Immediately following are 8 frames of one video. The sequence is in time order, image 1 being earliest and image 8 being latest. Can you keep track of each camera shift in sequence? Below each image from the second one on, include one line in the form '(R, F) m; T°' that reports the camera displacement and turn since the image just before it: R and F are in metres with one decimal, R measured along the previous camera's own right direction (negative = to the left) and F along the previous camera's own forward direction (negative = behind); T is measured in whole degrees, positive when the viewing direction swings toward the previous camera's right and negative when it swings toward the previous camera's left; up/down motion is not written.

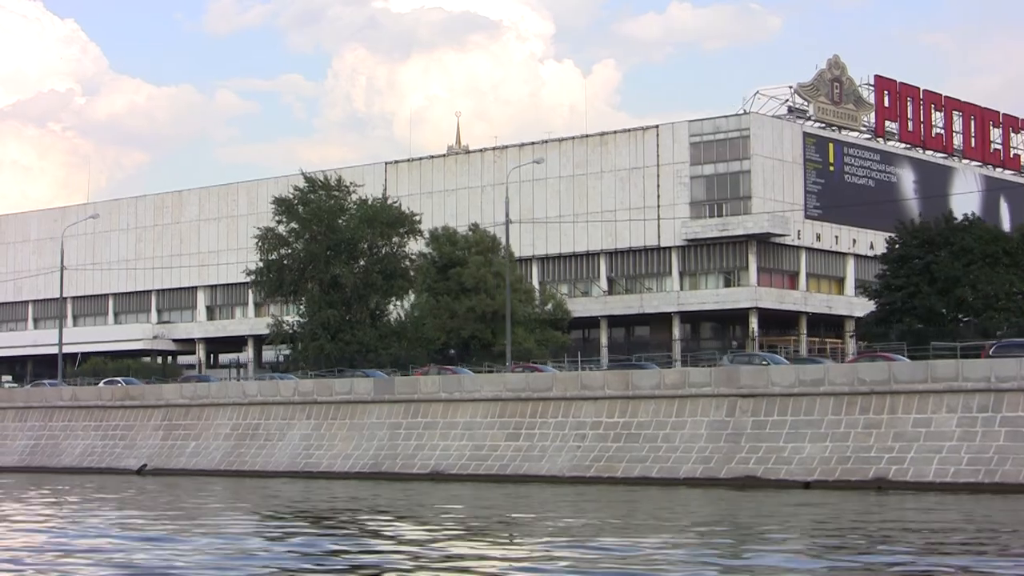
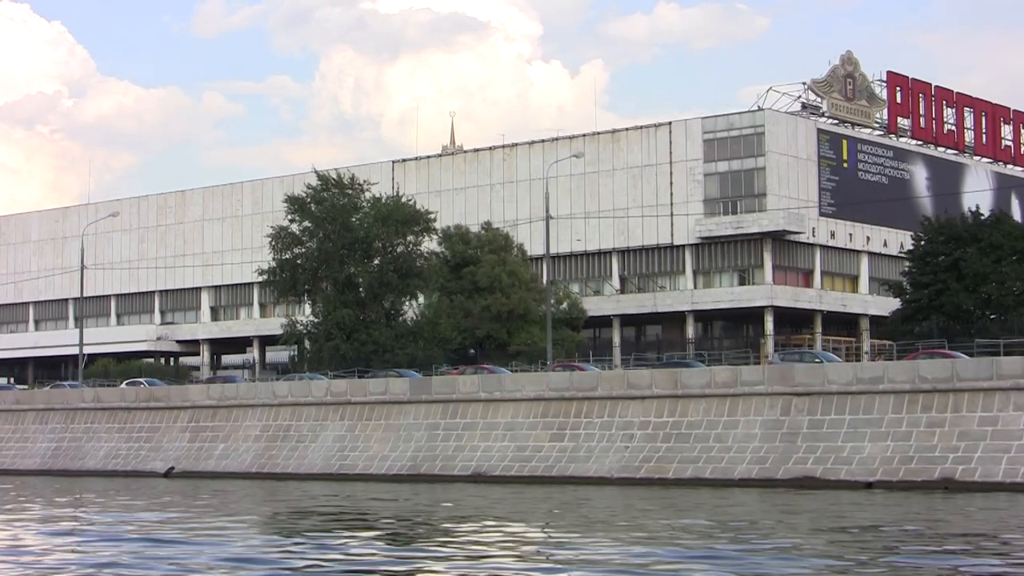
(-1.1, +0.9) m; 0°
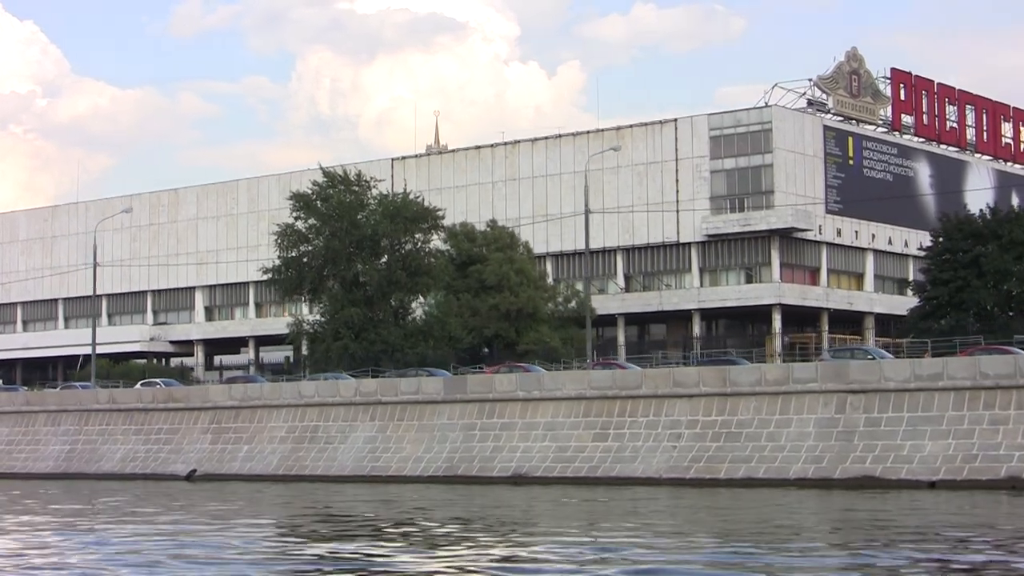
(-1.2, +1.0) m; +1°
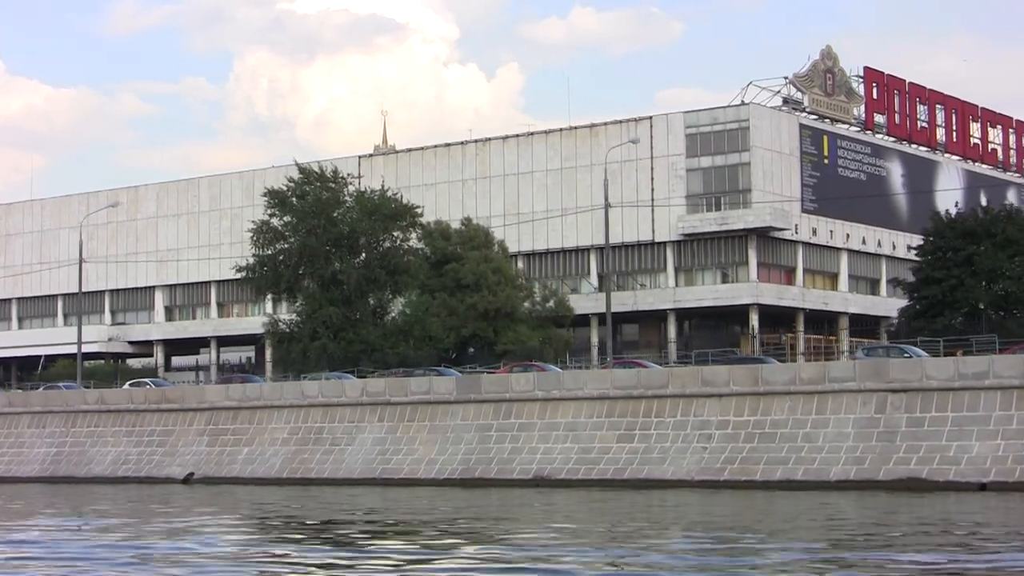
(-1.5, +1.2) m; +2°
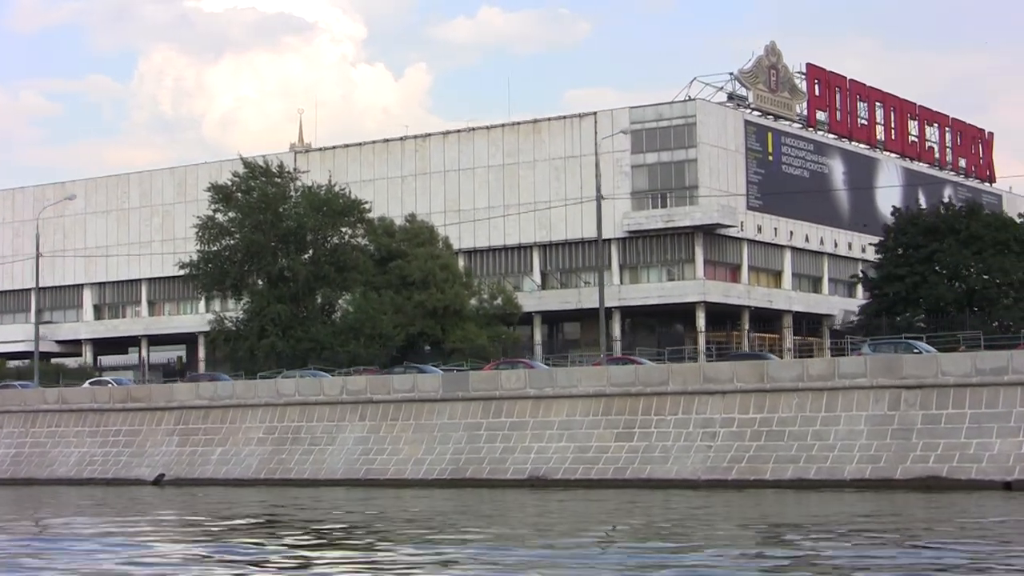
(-1.5, +1.2) m; +3°
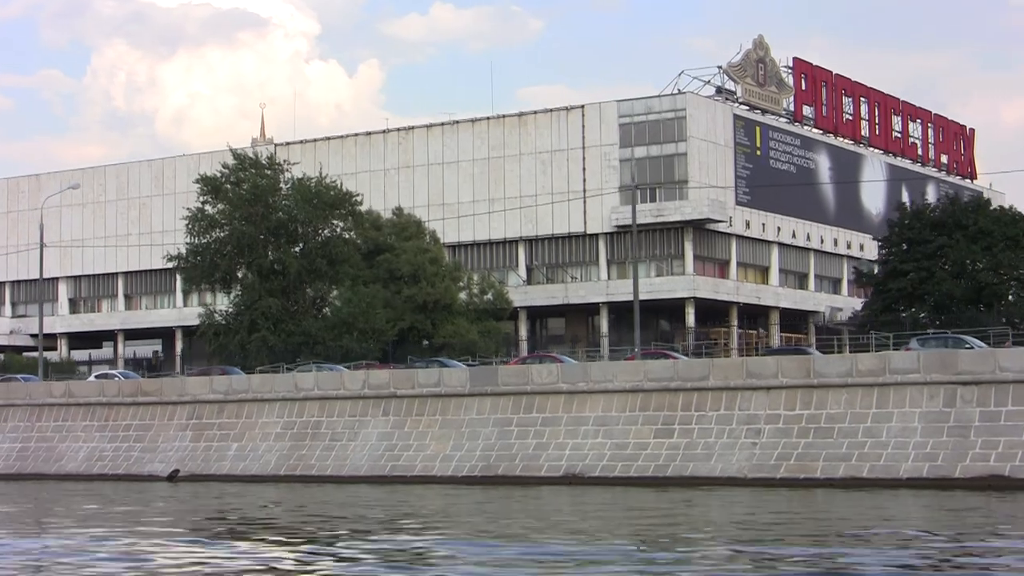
(-1.4, +1.0) m; +1°
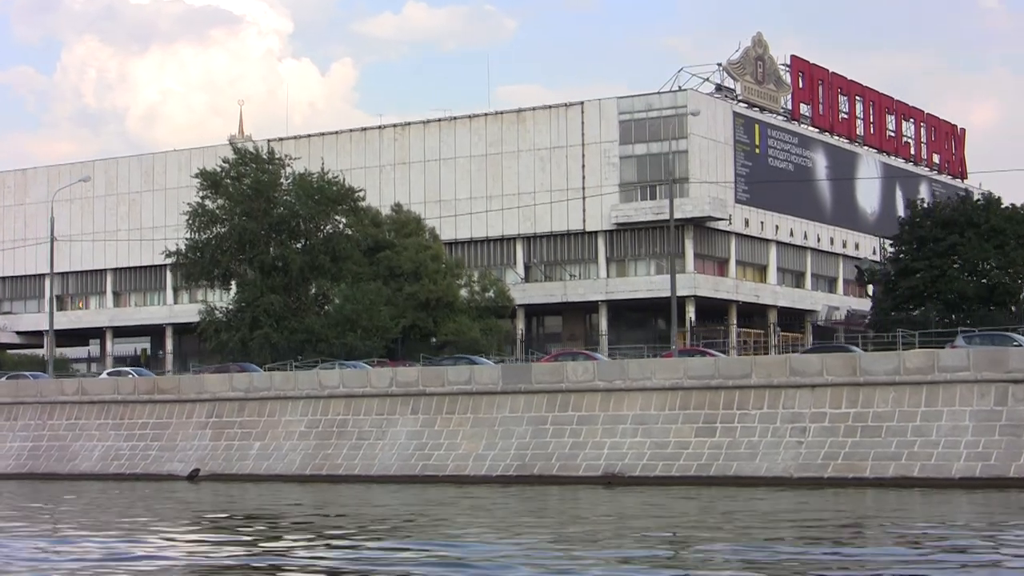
(-1.1, +0.7) m; +1°
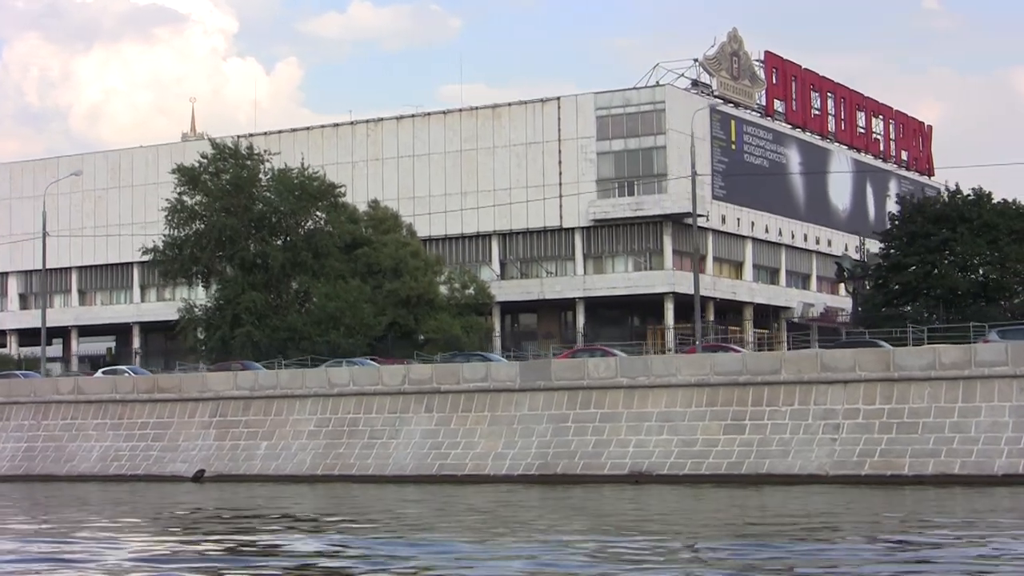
(-1.3, +0.8) m; +2°
